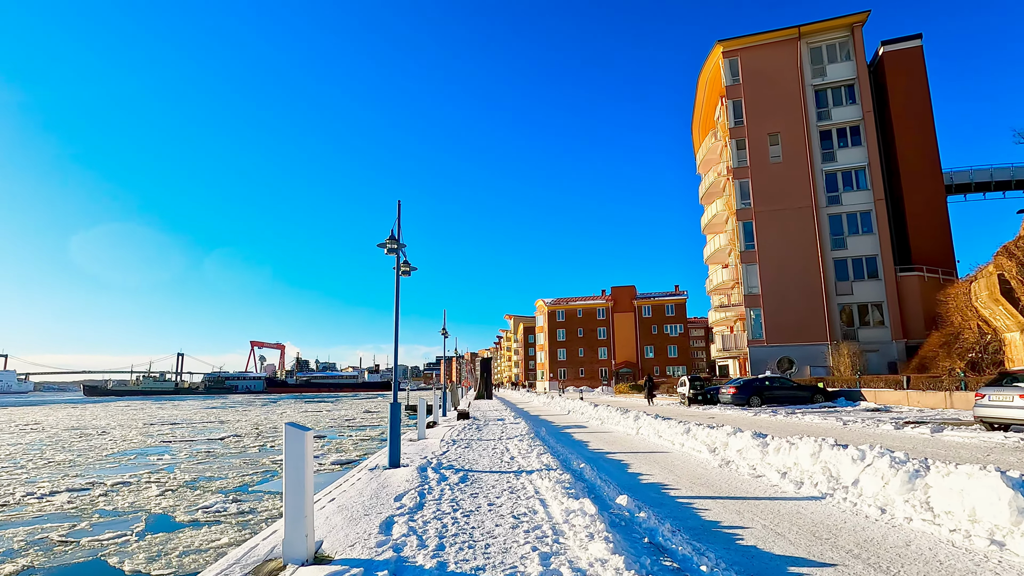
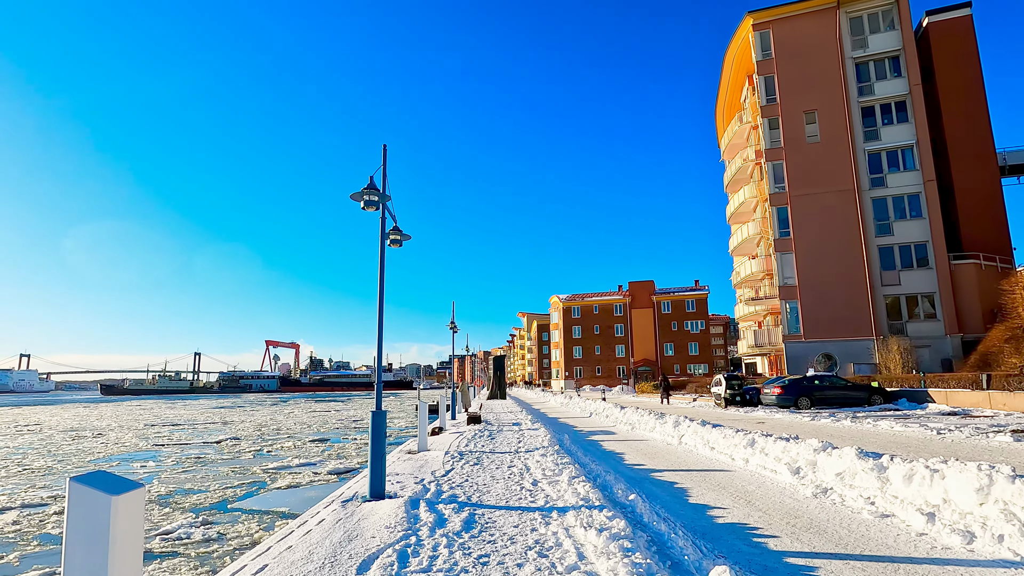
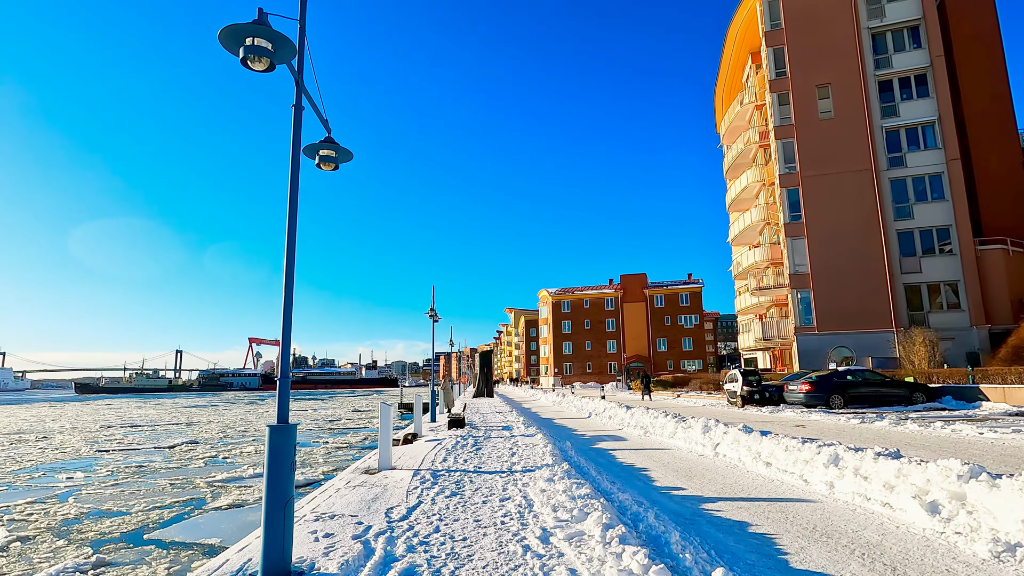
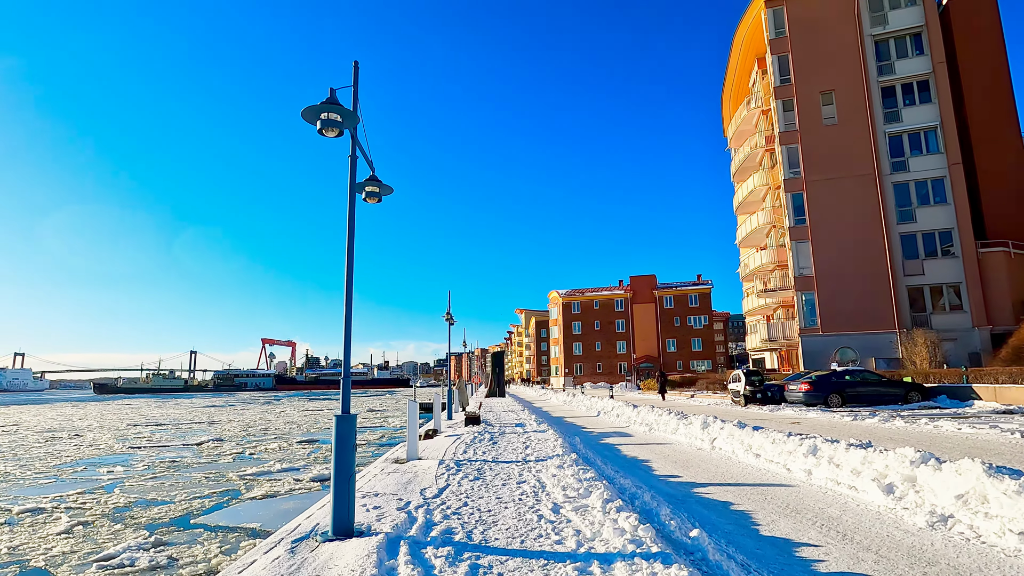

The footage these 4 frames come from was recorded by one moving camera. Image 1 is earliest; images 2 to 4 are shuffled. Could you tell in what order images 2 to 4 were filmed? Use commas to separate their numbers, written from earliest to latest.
2, 4, 3
